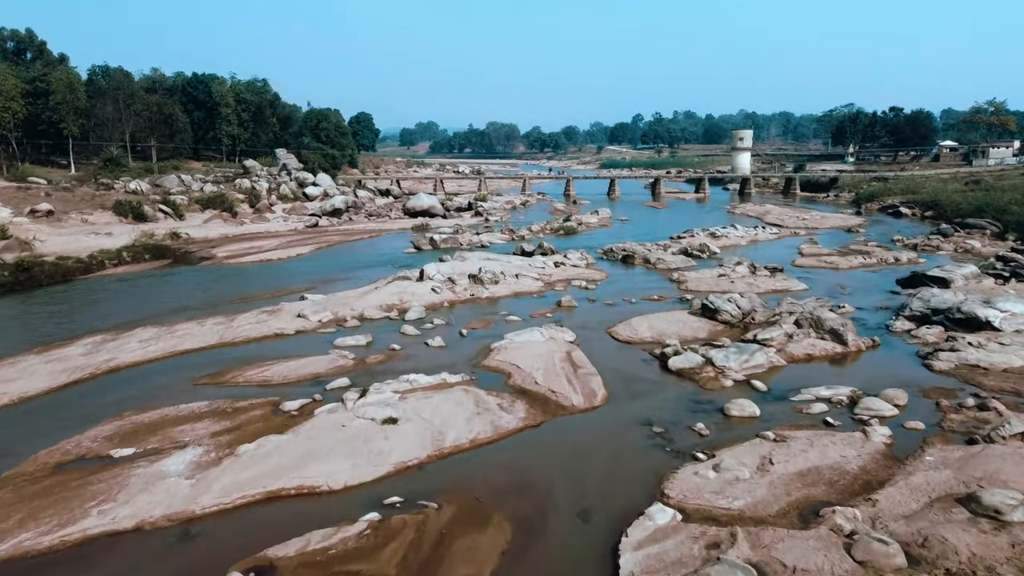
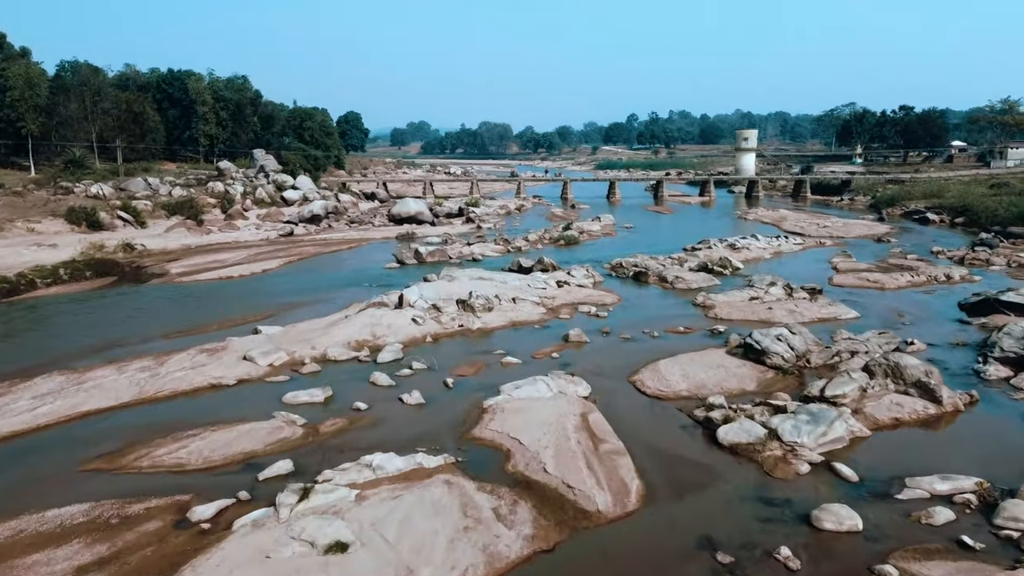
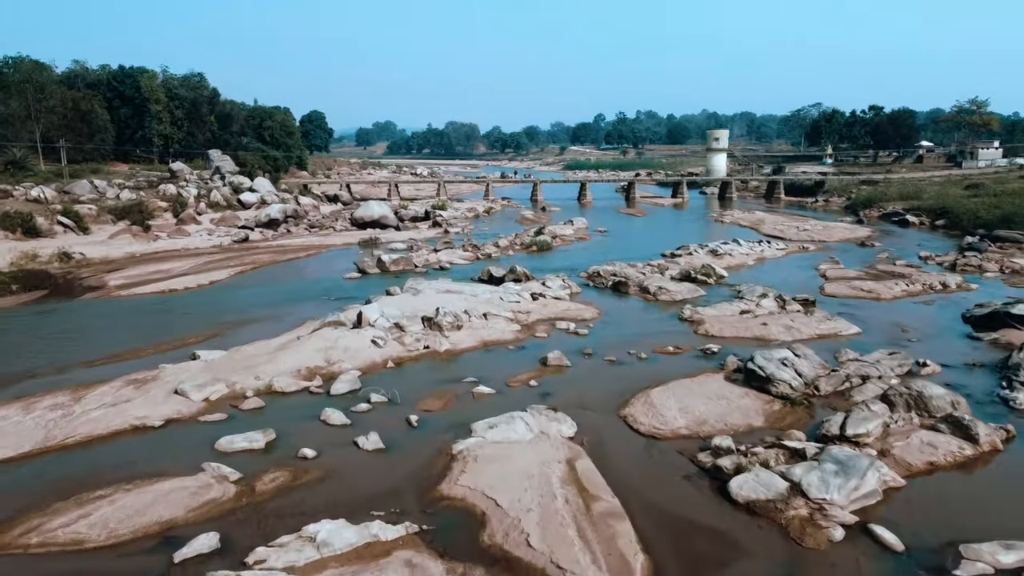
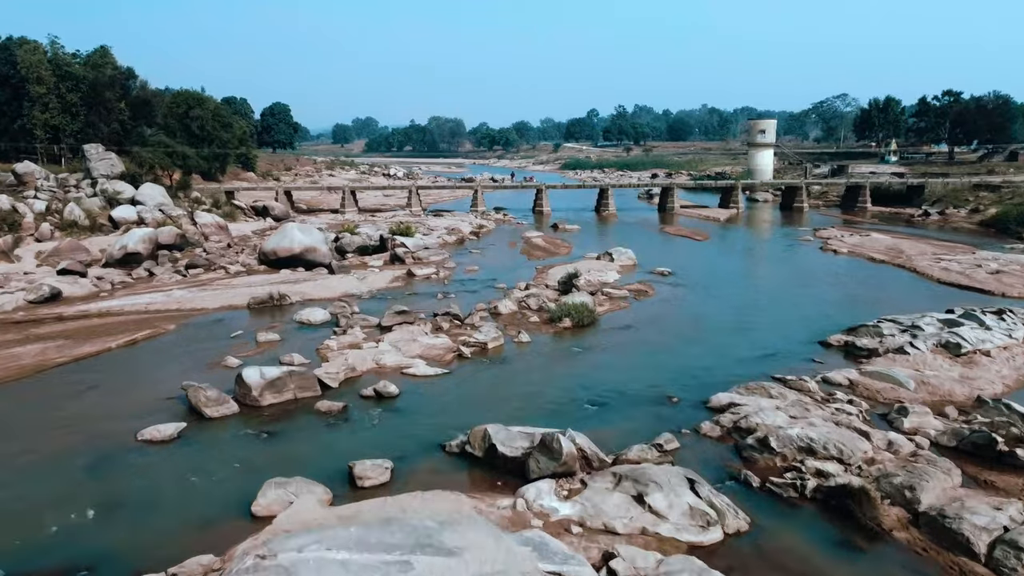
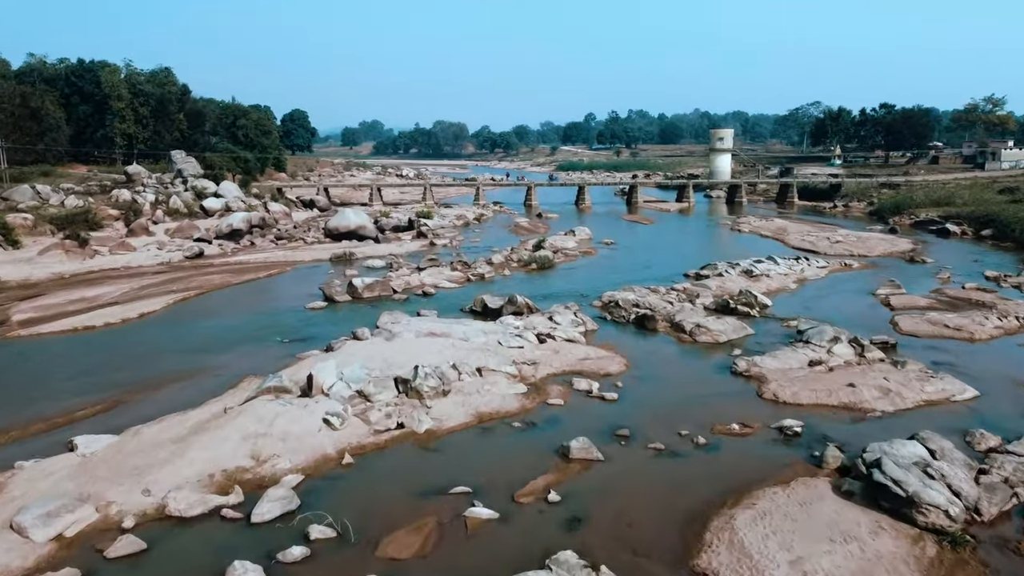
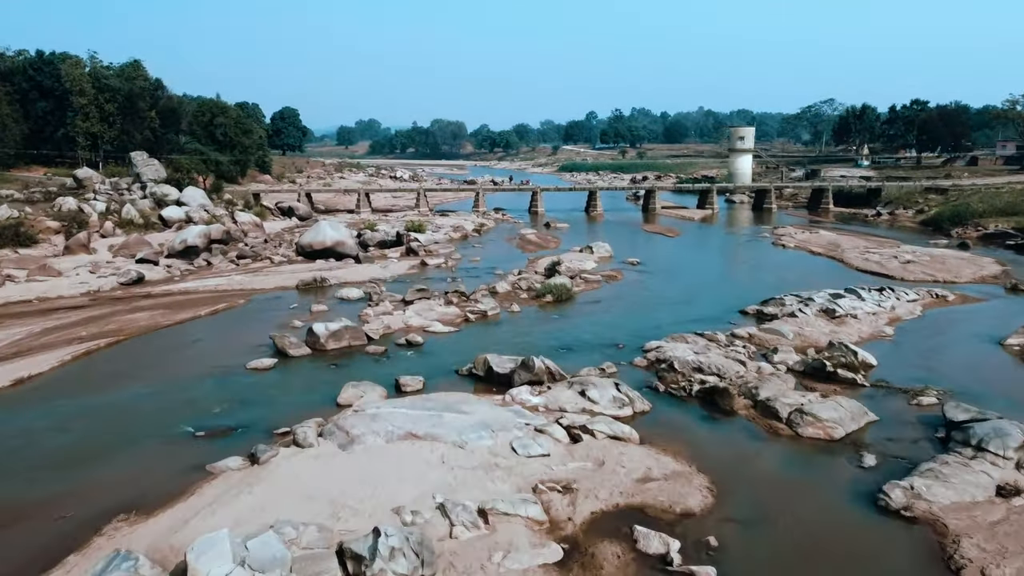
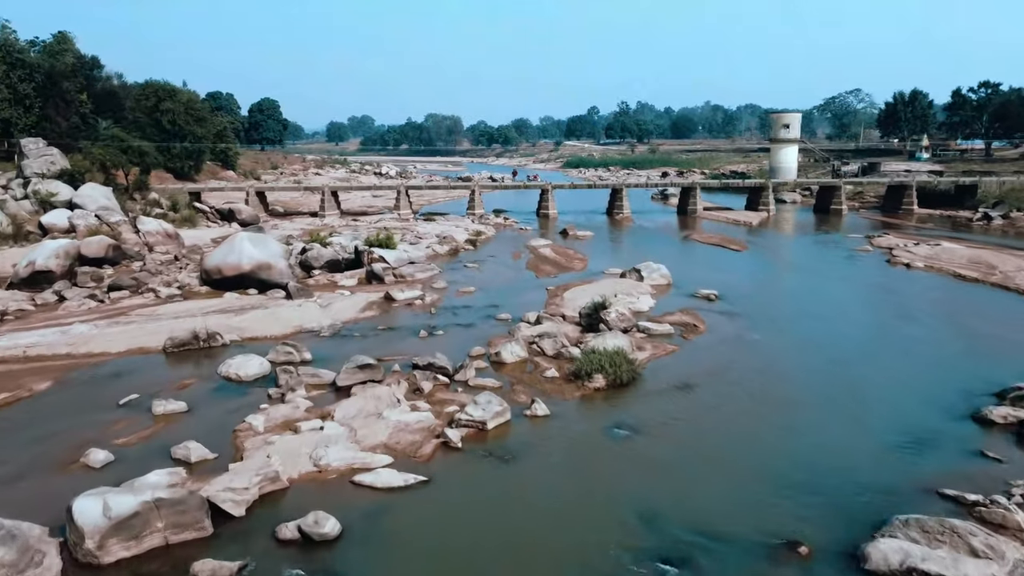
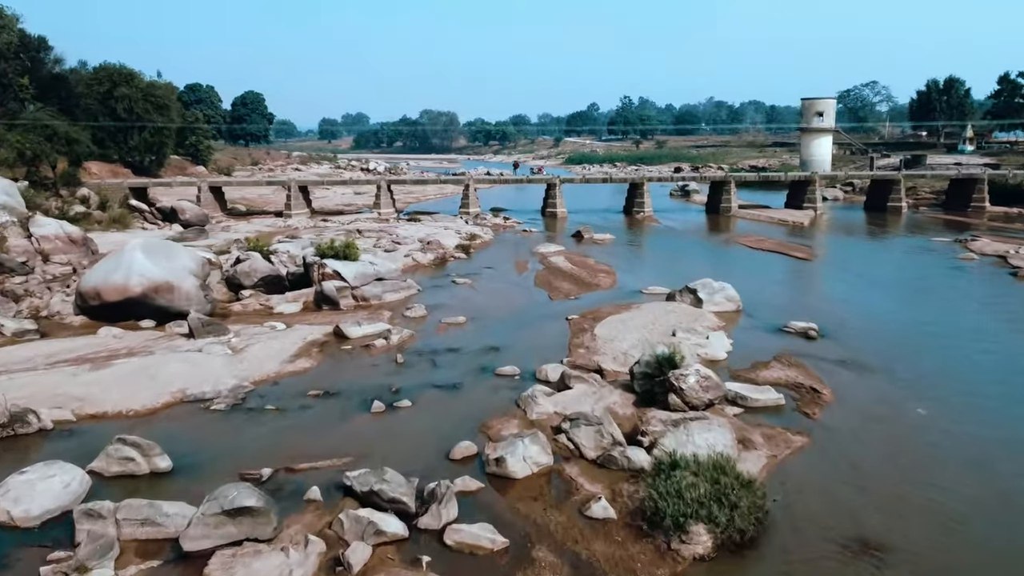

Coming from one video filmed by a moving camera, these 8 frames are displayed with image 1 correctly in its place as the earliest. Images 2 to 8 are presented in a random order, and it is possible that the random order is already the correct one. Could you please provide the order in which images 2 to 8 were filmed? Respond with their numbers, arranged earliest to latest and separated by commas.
2, 3, 5, 6, 4, 7, 8
